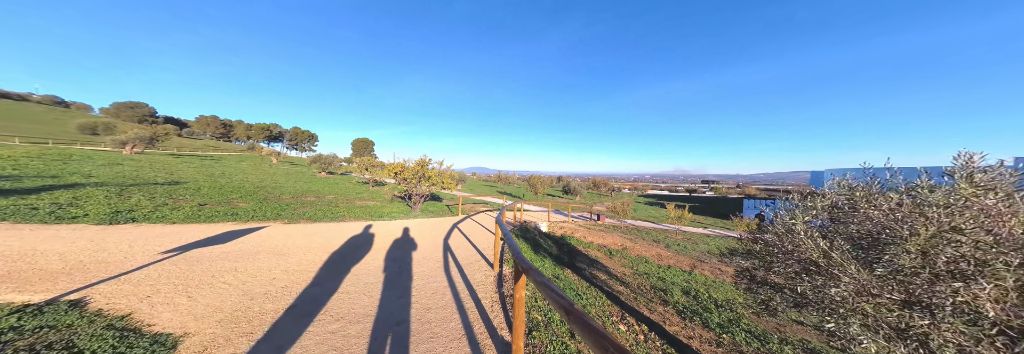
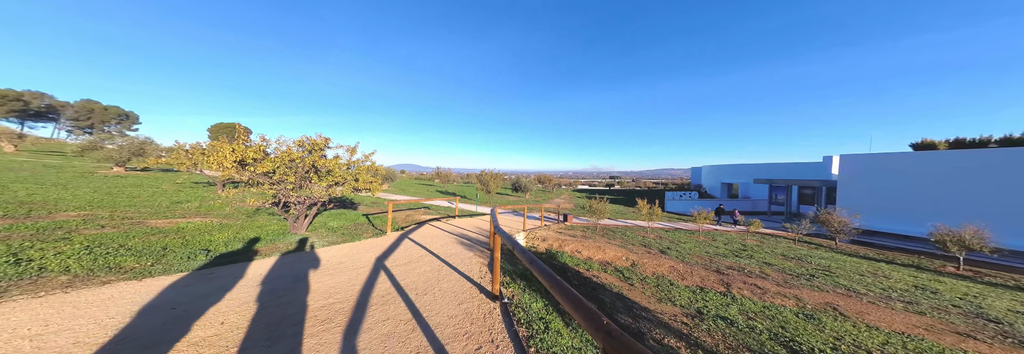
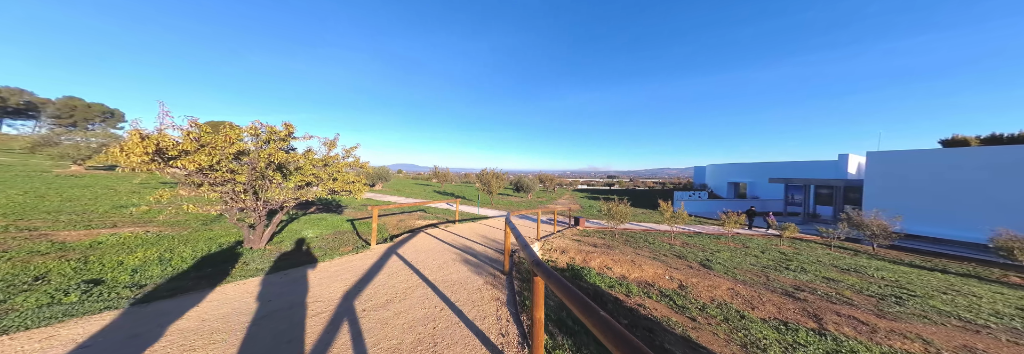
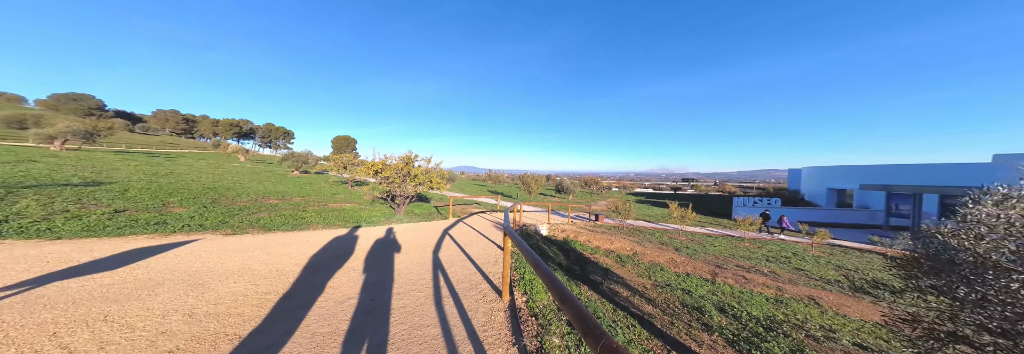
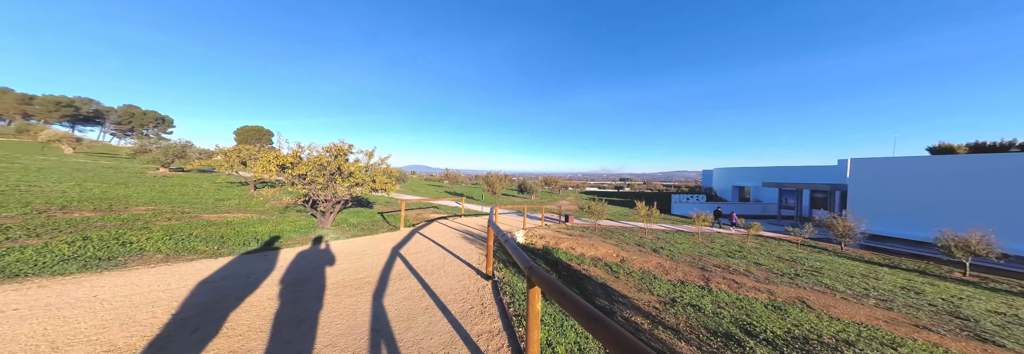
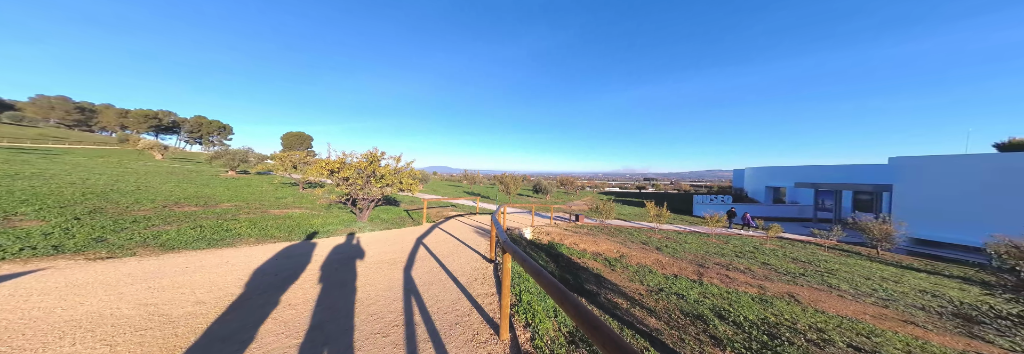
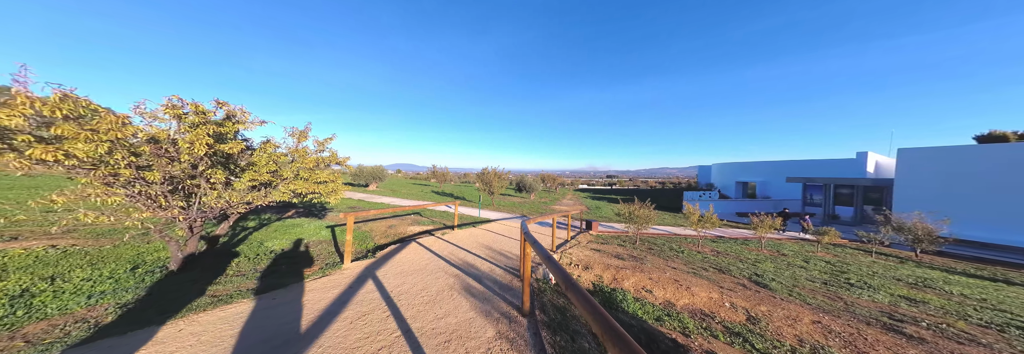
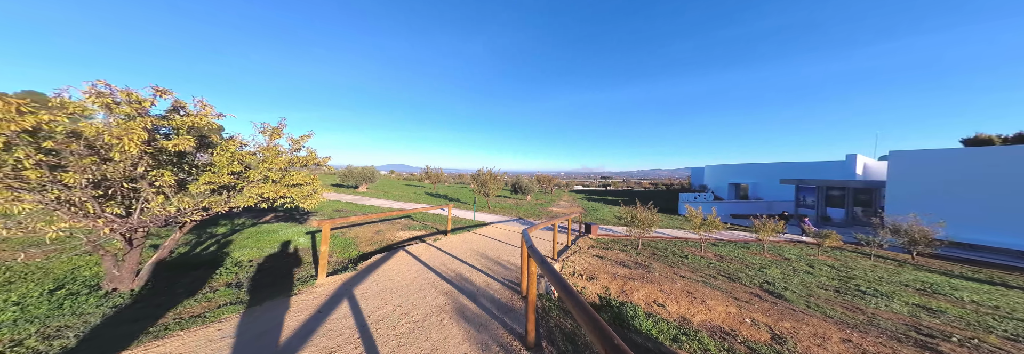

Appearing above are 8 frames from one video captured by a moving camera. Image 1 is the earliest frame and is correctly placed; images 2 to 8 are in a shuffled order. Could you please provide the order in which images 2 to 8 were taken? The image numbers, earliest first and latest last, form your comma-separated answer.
4, 6, 5, 2, 3, 7, 8
